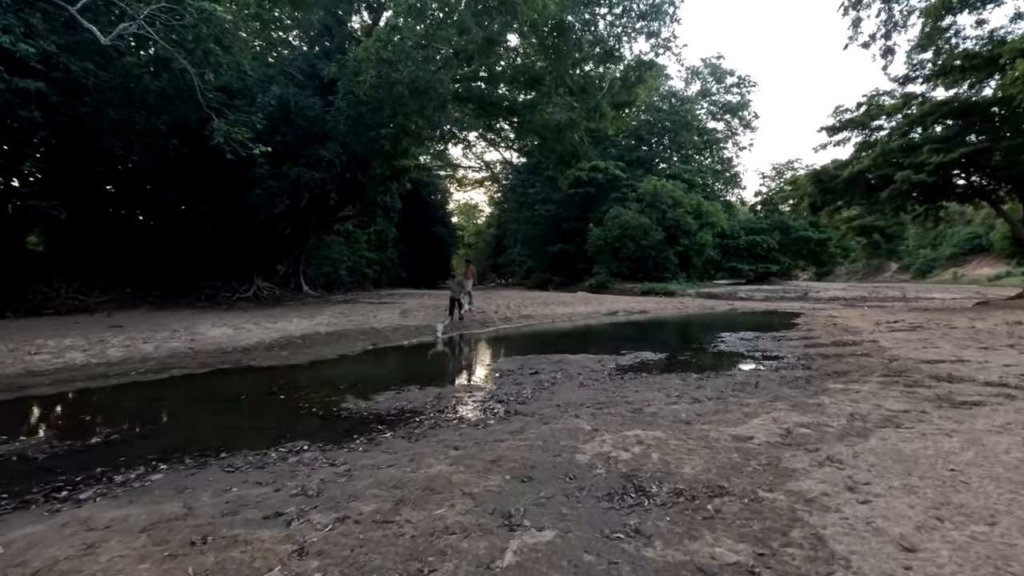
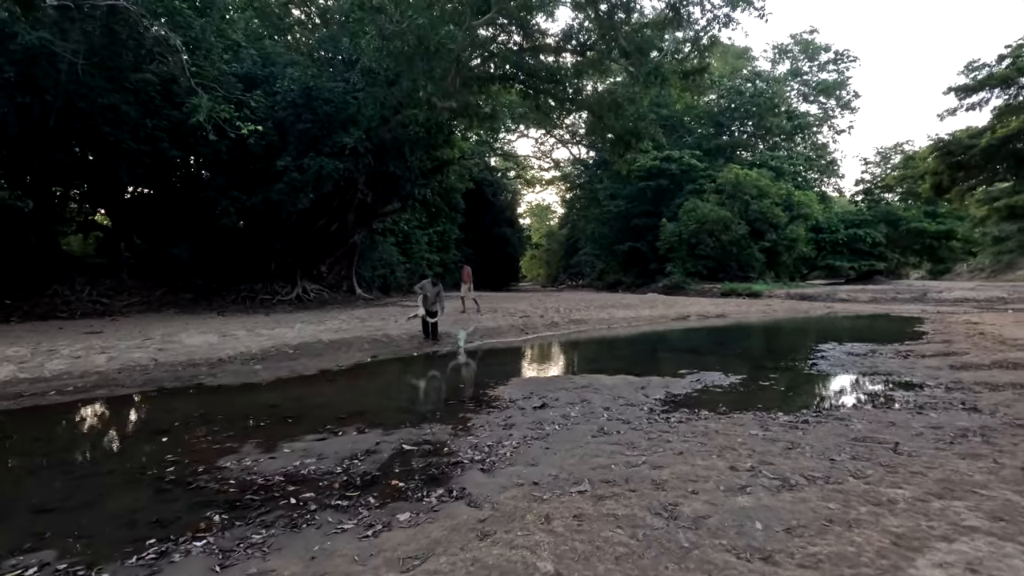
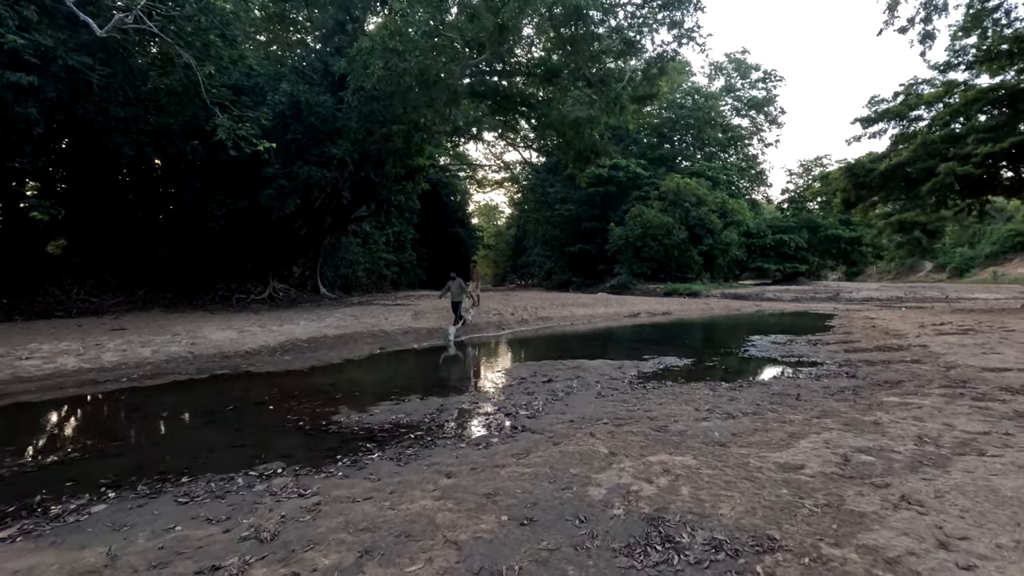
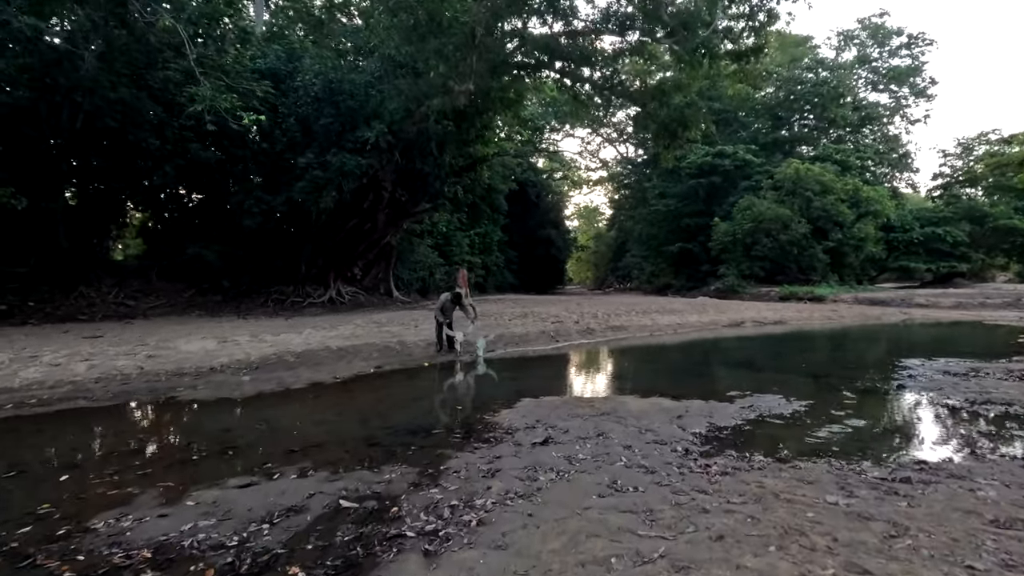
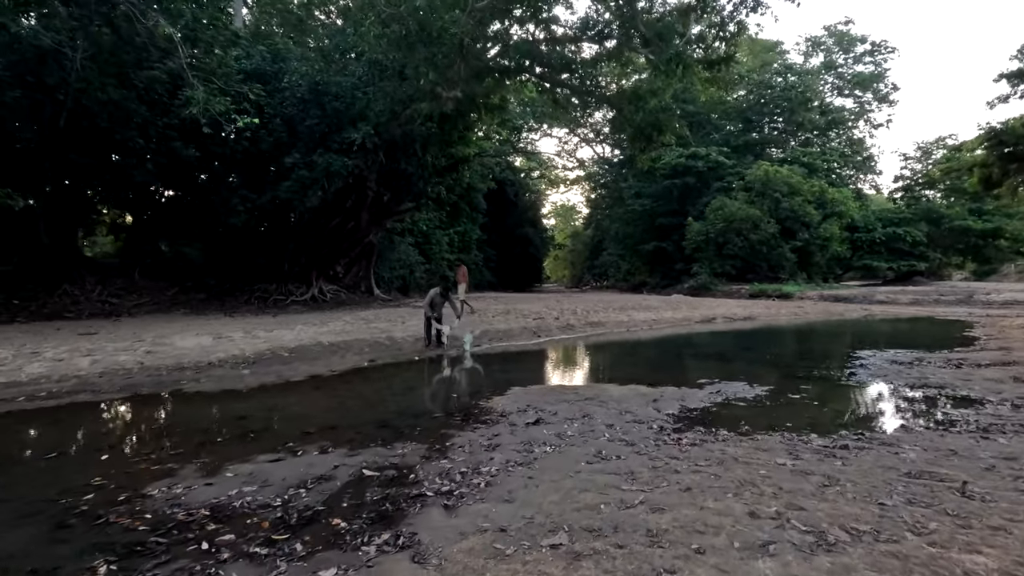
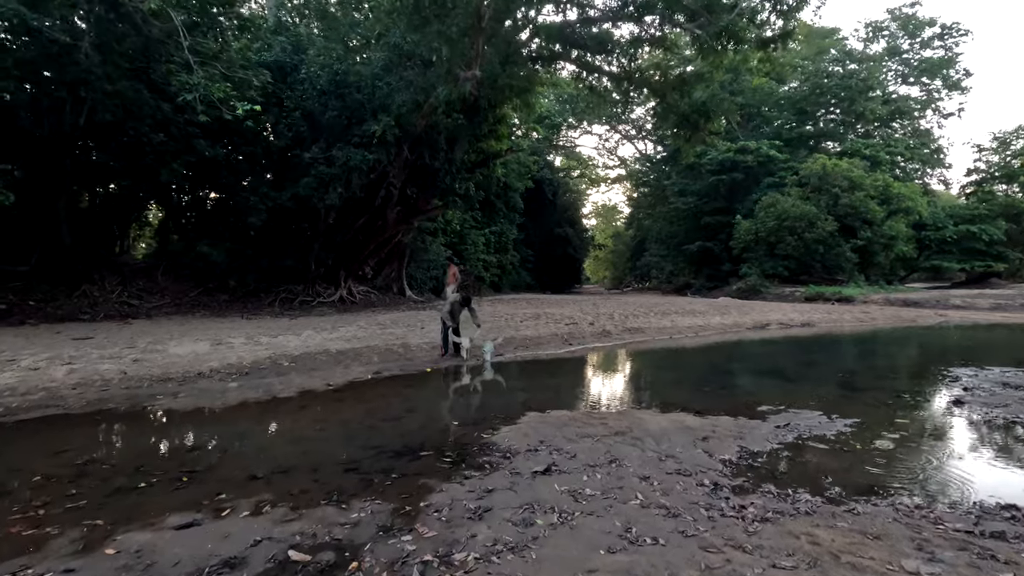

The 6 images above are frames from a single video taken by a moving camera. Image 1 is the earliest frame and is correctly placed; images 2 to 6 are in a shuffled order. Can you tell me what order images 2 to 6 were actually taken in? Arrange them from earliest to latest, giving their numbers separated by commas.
3, 2, 5, 4, 6
